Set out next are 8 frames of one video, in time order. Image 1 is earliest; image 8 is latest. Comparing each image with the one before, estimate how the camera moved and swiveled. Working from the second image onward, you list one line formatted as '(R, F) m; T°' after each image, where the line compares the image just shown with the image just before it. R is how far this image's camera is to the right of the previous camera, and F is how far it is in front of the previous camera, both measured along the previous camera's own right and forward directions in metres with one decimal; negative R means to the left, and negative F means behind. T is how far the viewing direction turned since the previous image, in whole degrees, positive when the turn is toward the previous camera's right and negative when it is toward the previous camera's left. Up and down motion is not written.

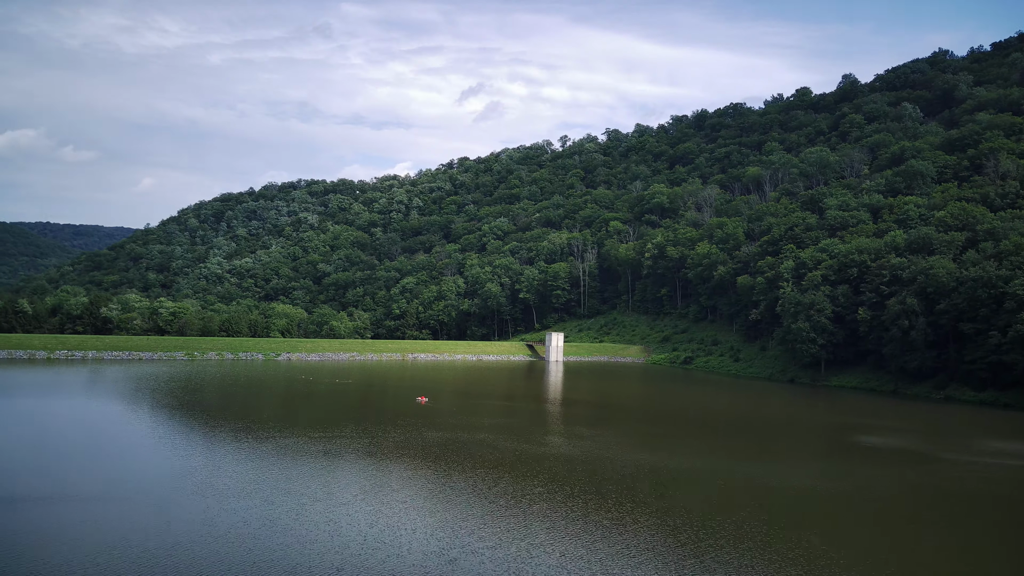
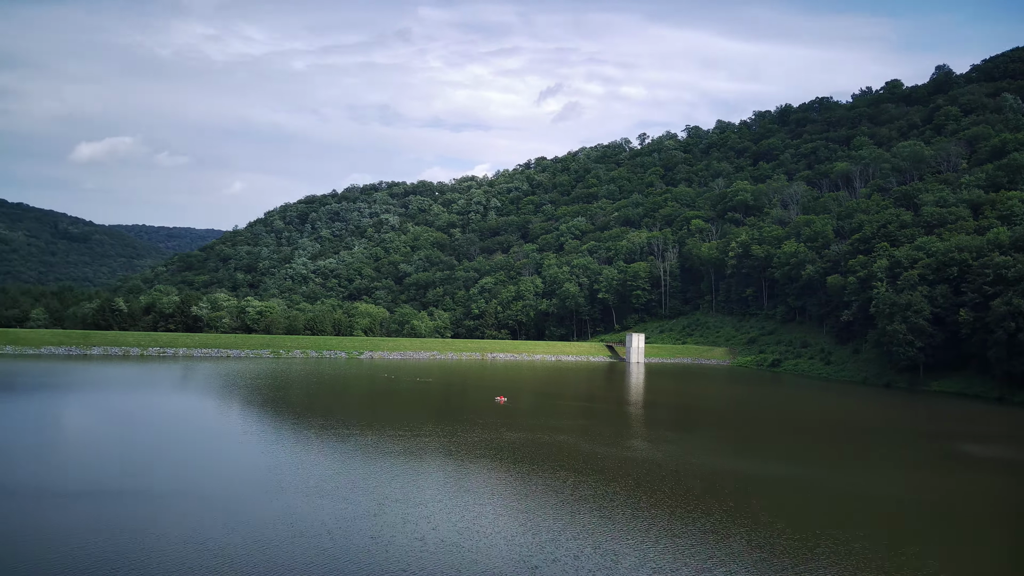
(-0.2, +0.5) m; -5°
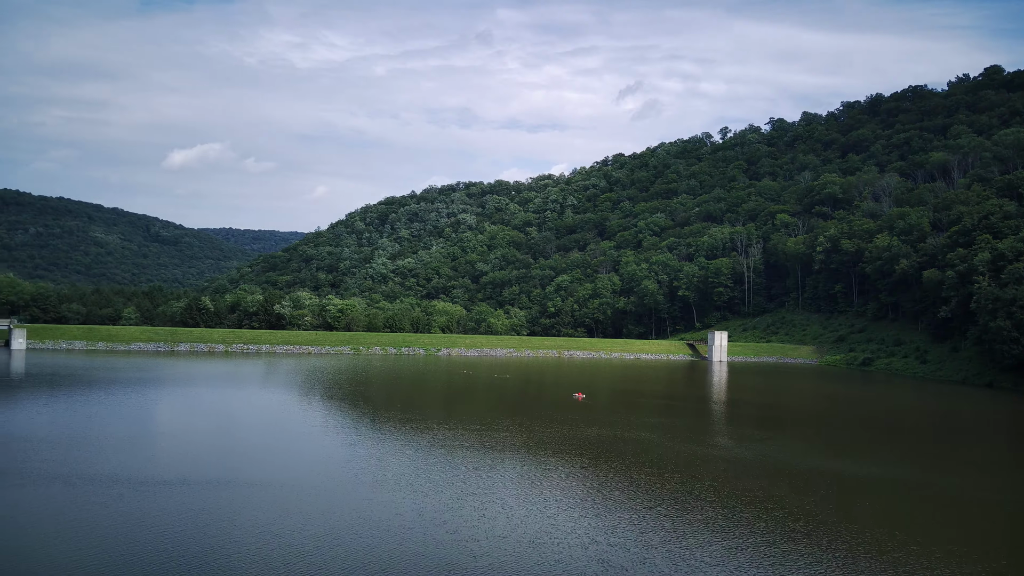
(0.0, +0.8) m; -5°
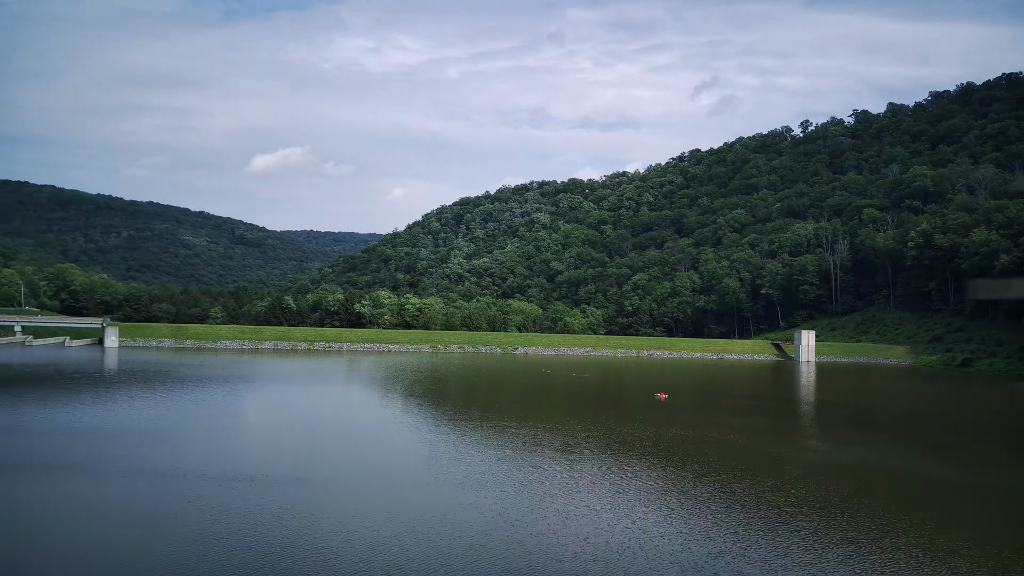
(-0.3, +0.5) m; -5°
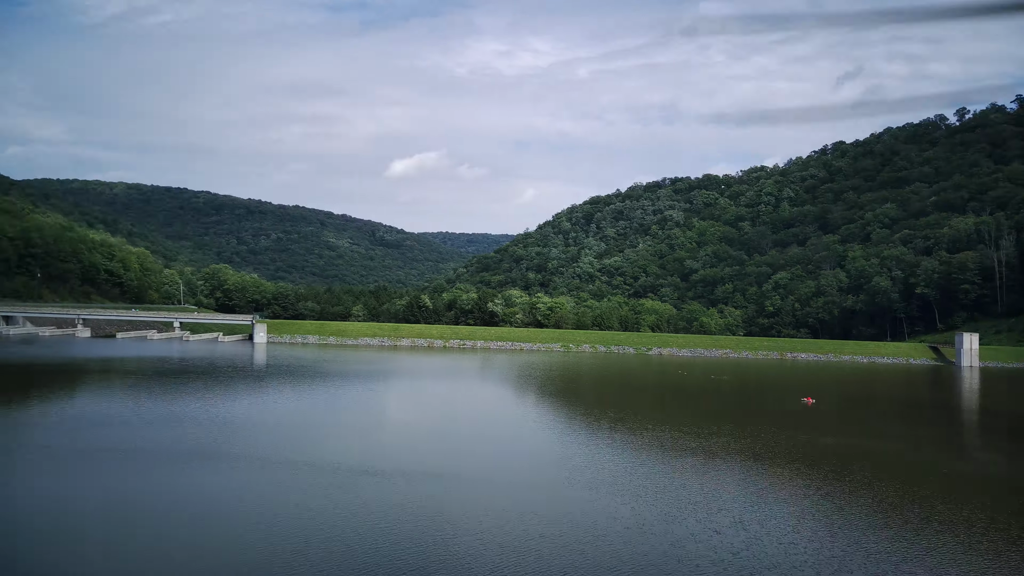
(-0.2, +0.7) m; -9°
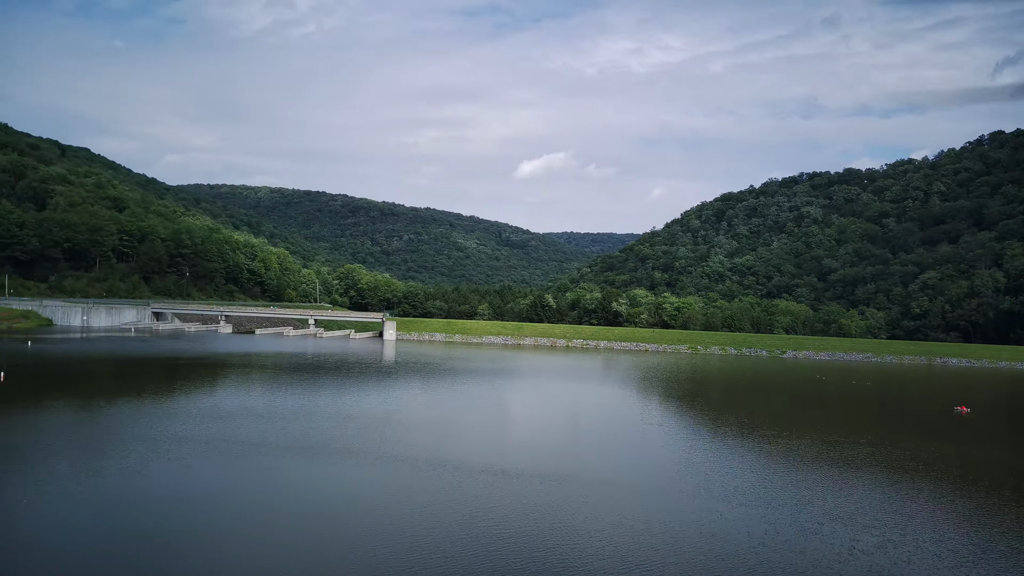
(+0.2, +0.8) m; -9°
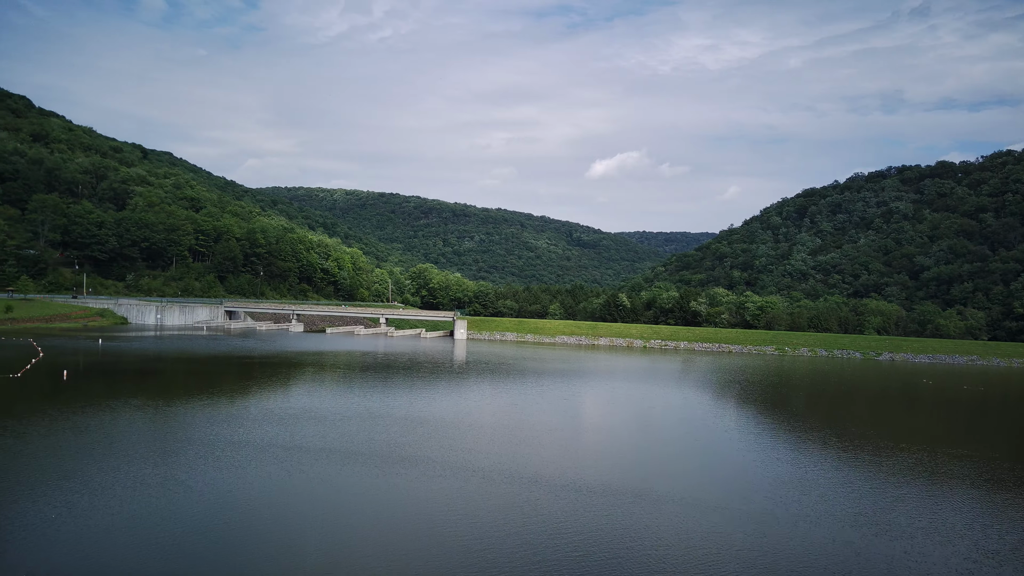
(-0.2, +1.8) m; -5°
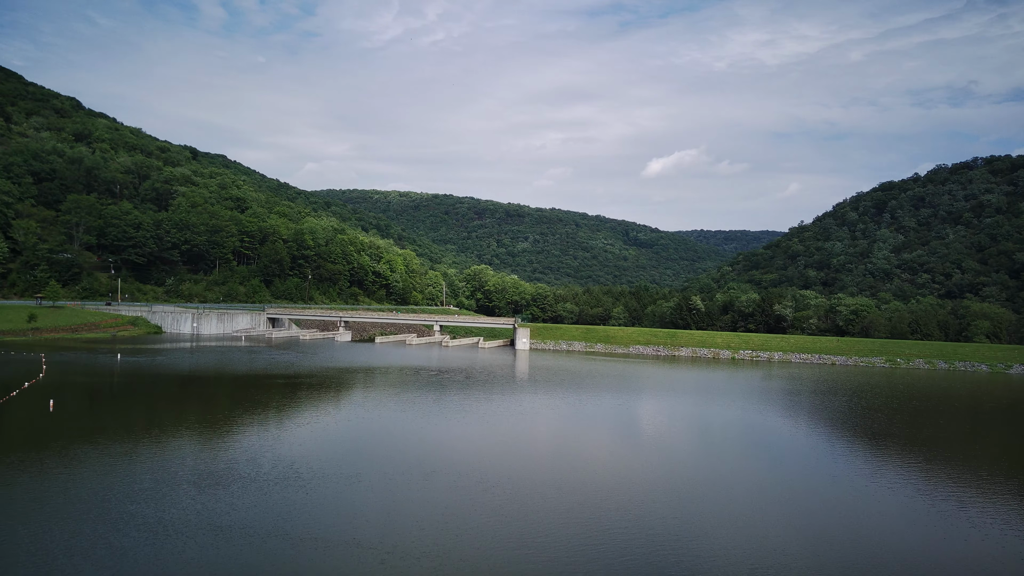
(-0.7, +4.9) m; -4°
